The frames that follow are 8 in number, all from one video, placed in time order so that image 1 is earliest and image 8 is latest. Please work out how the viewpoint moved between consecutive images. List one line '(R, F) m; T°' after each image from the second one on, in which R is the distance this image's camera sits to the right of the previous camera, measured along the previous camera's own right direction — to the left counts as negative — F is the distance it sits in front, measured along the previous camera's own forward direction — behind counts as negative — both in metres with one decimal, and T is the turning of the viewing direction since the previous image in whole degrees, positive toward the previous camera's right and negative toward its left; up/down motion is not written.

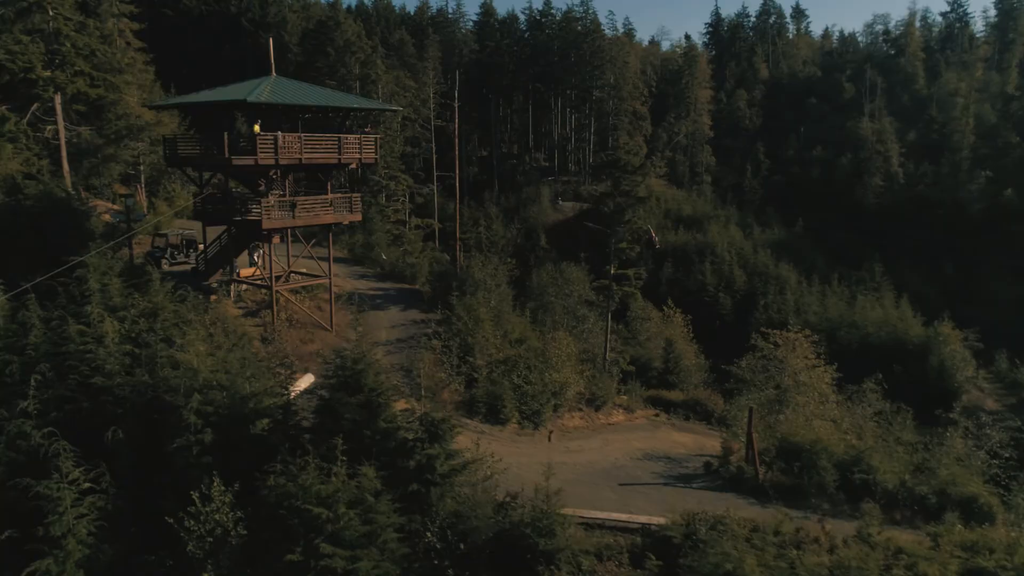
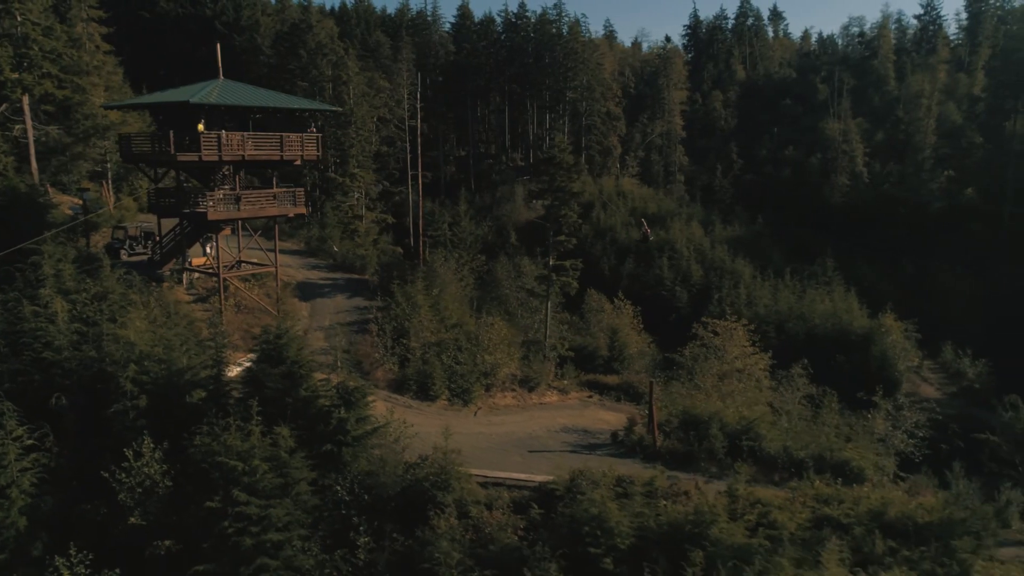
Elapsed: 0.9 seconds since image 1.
(+1.5, -1.4) m; +1°
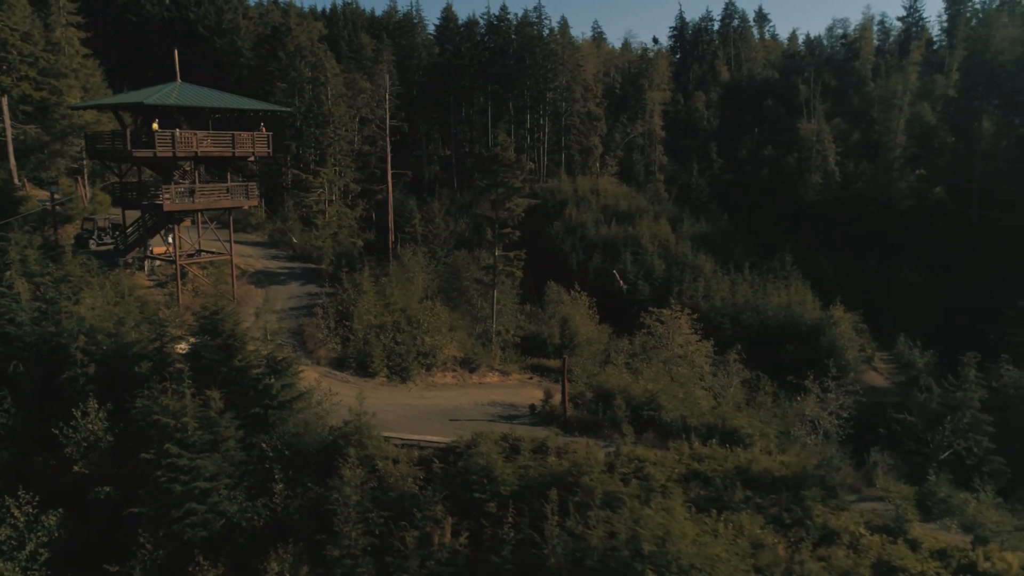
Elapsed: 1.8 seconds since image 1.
(+1.7, -1.6) m; 0°
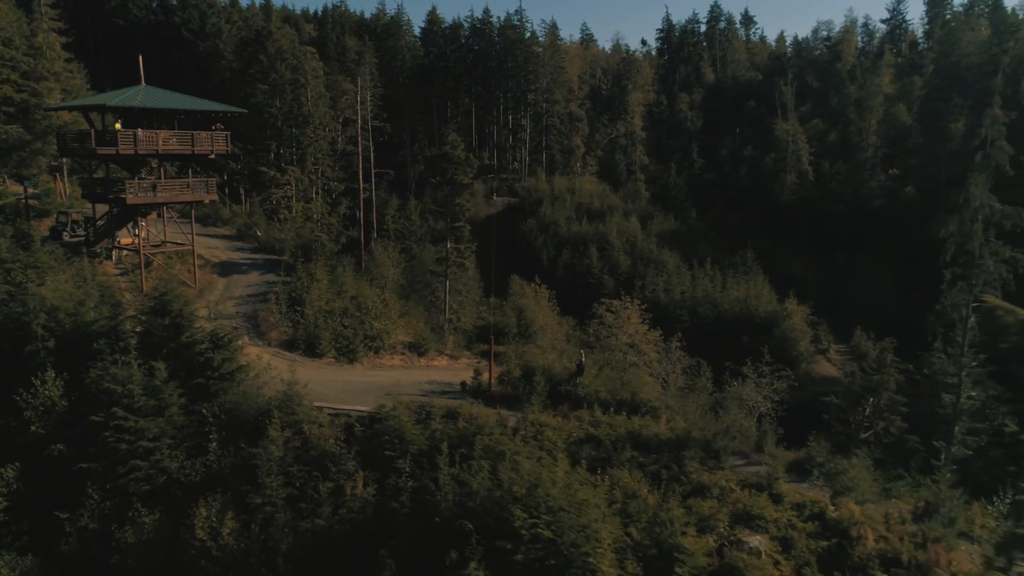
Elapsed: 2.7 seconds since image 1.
(+1.7, -1.6) m; 0°
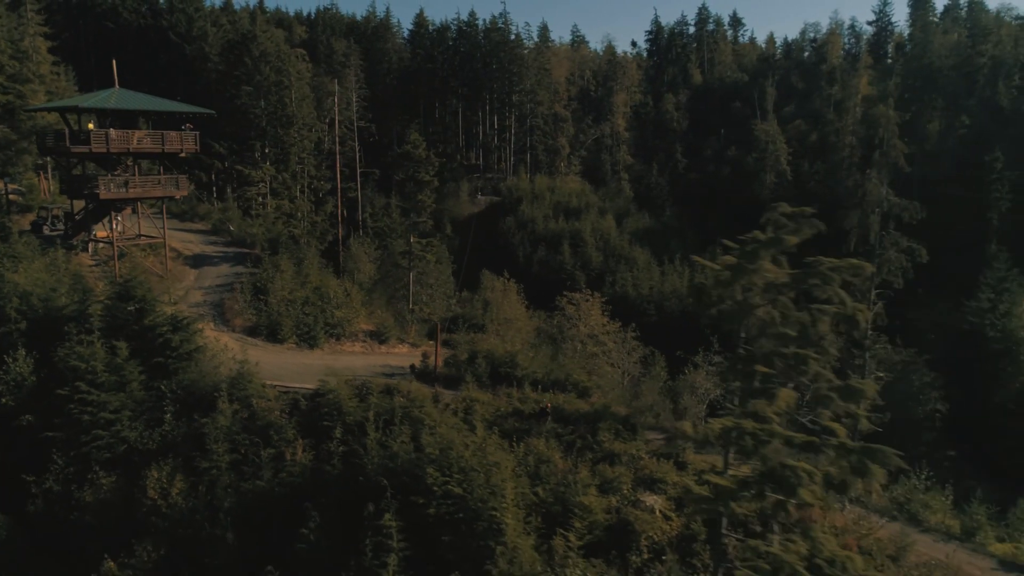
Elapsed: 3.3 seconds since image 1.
(+1.5, -1.4) m; 0°
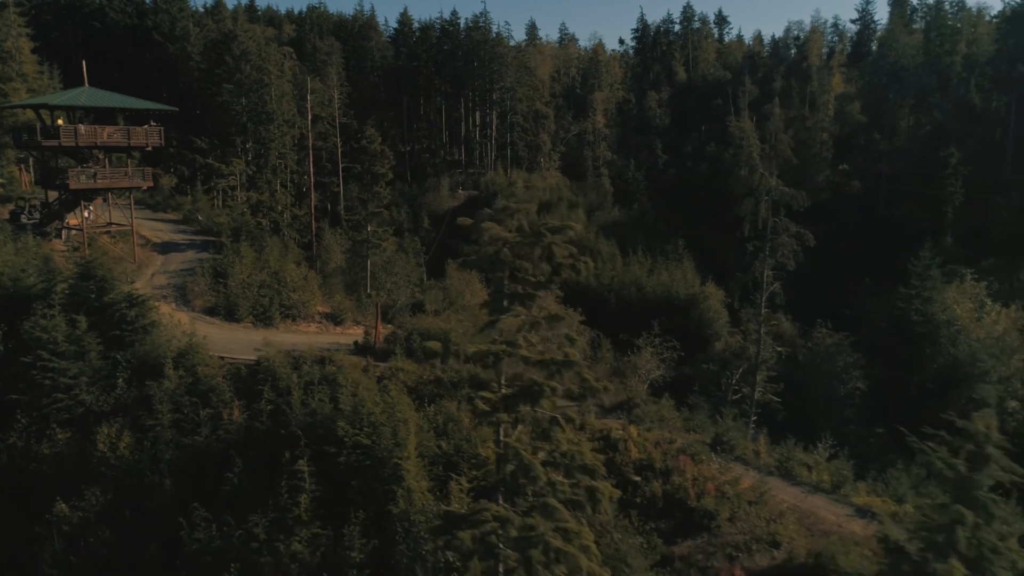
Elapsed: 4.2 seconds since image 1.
(+2.0, -1.8) m; 0°
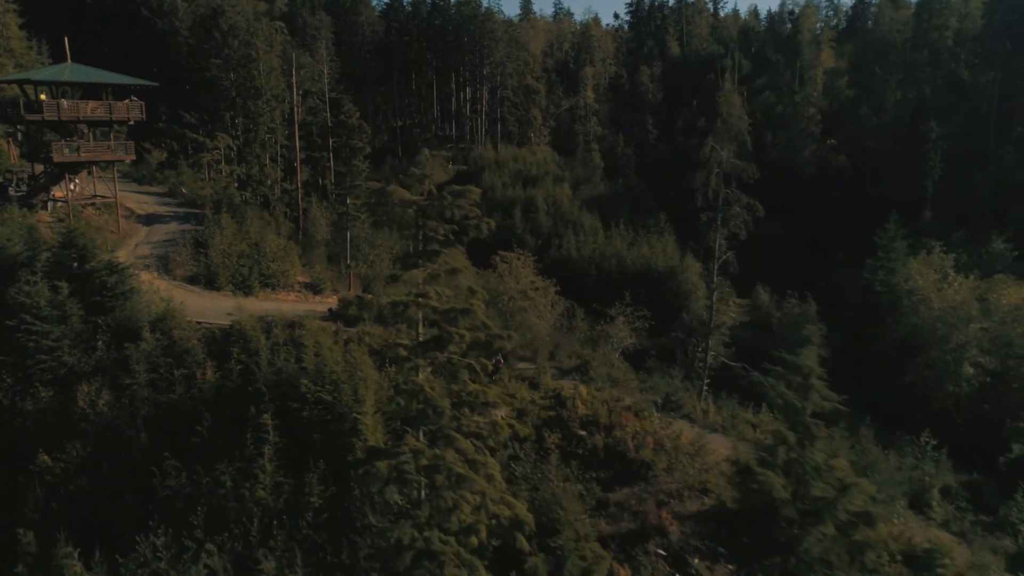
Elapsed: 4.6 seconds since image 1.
(+1.0, -0.9) m; 0°
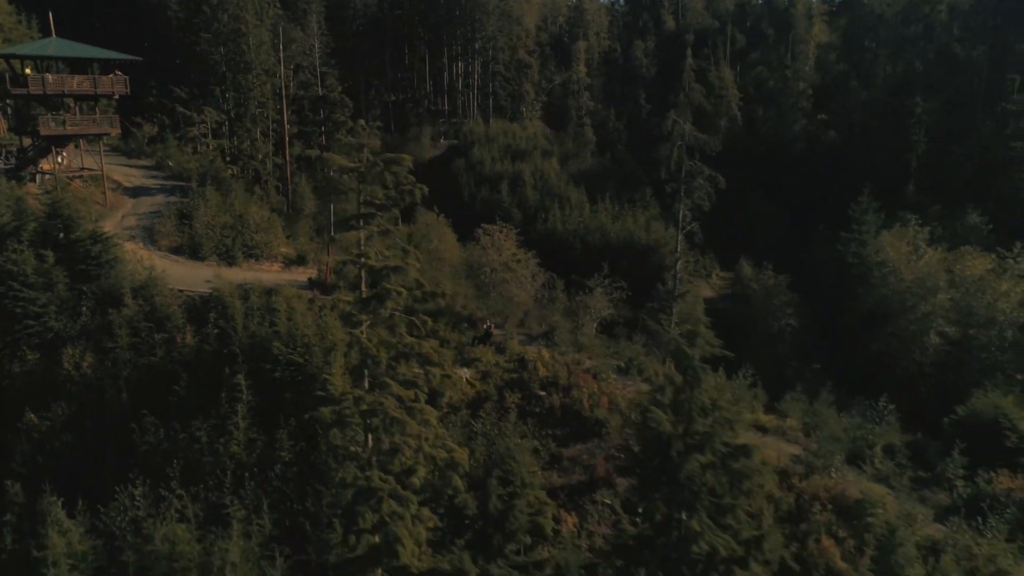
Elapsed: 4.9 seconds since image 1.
(+0.9, -0.8) m; 0°
